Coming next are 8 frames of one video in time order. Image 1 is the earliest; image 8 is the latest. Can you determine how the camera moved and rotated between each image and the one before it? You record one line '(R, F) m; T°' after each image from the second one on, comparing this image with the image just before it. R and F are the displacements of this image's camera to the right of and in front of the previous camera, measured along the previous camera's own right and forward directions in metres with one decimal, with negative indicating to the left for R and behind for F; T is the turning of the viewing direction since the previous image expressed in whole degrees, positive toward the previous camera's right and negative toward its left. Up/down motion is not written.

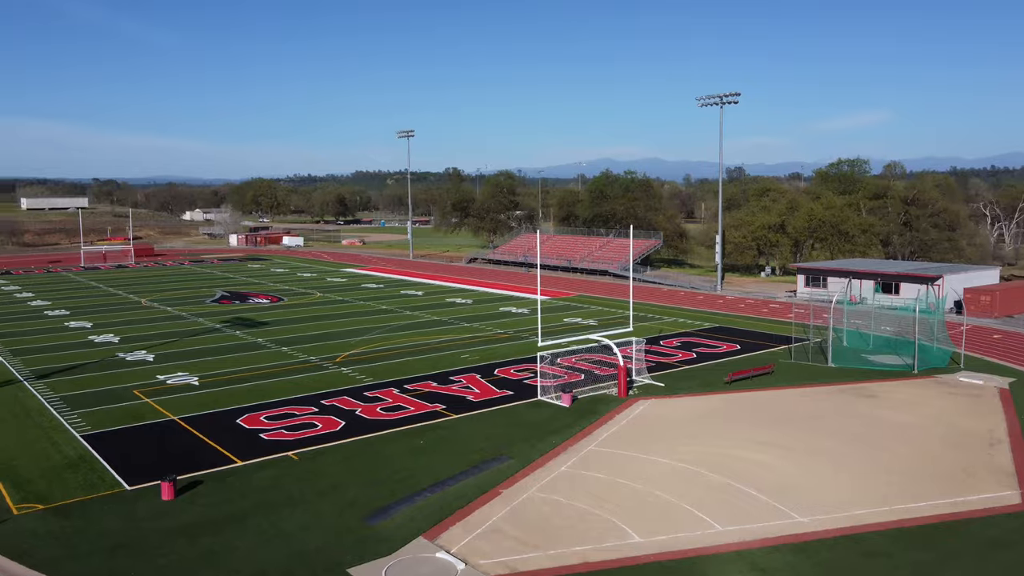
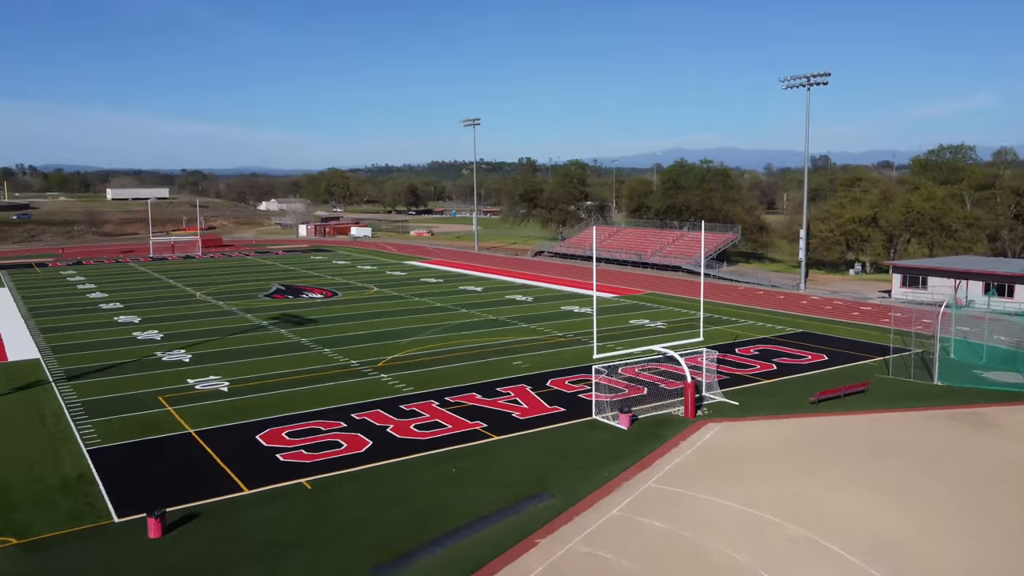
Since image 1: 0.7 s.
(+0.5, +2.2) m; -5°
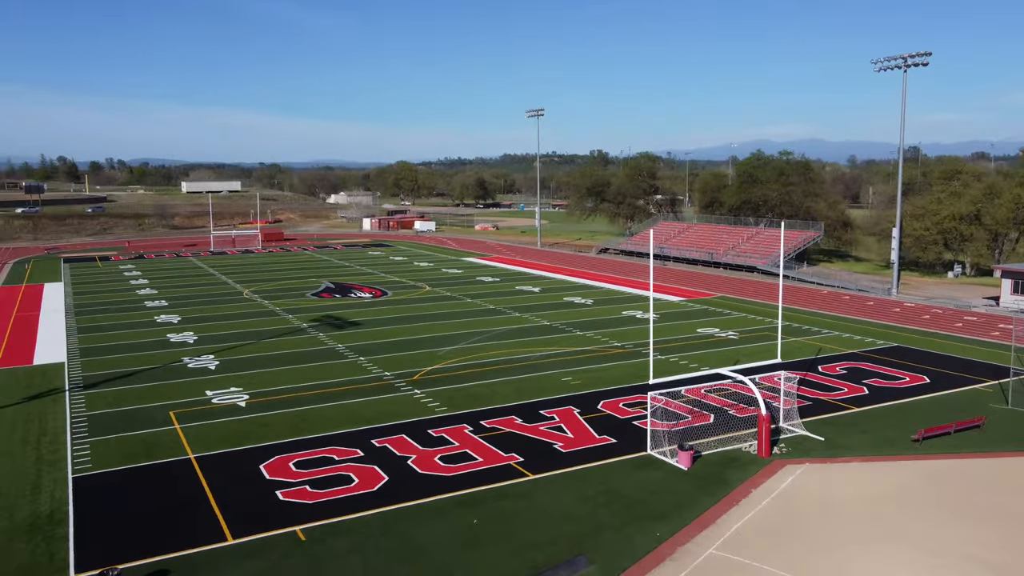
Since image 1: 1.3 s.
(+0.5, +2.3) m; -5°
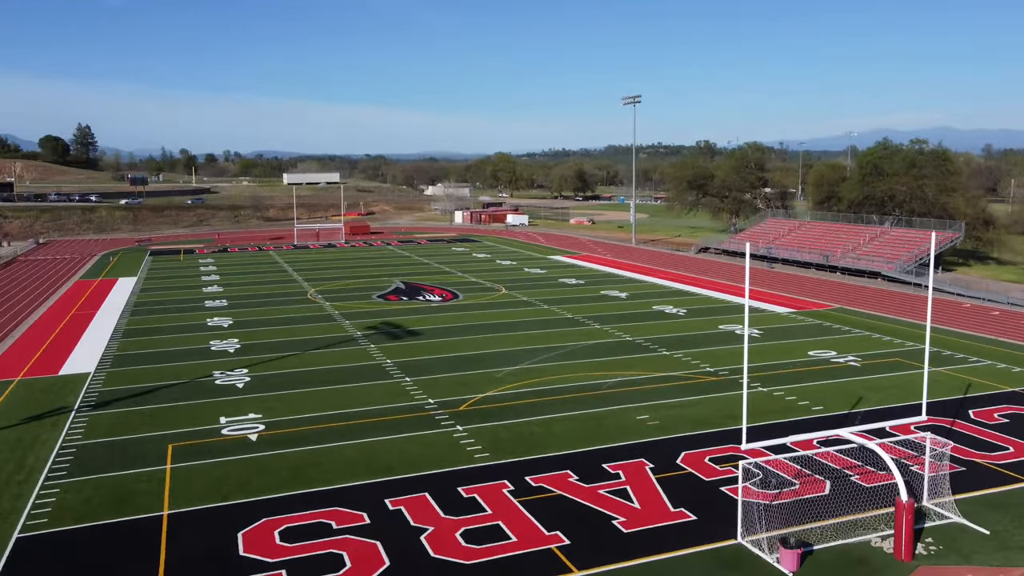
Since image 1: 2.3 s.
(+0.7, +3.3) m; -7°
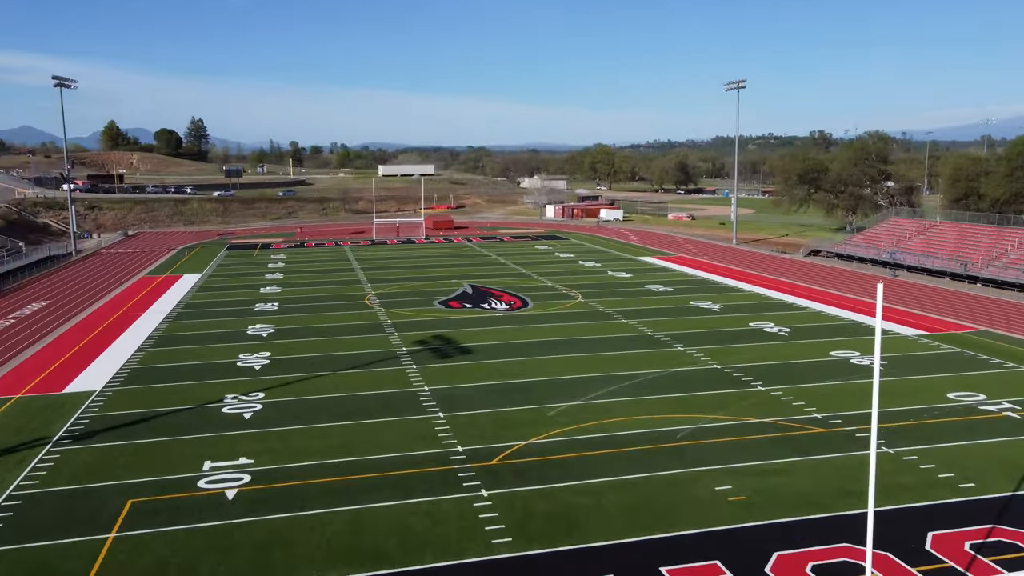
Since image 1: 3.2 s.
(+0.9, +3.4) m; -7°
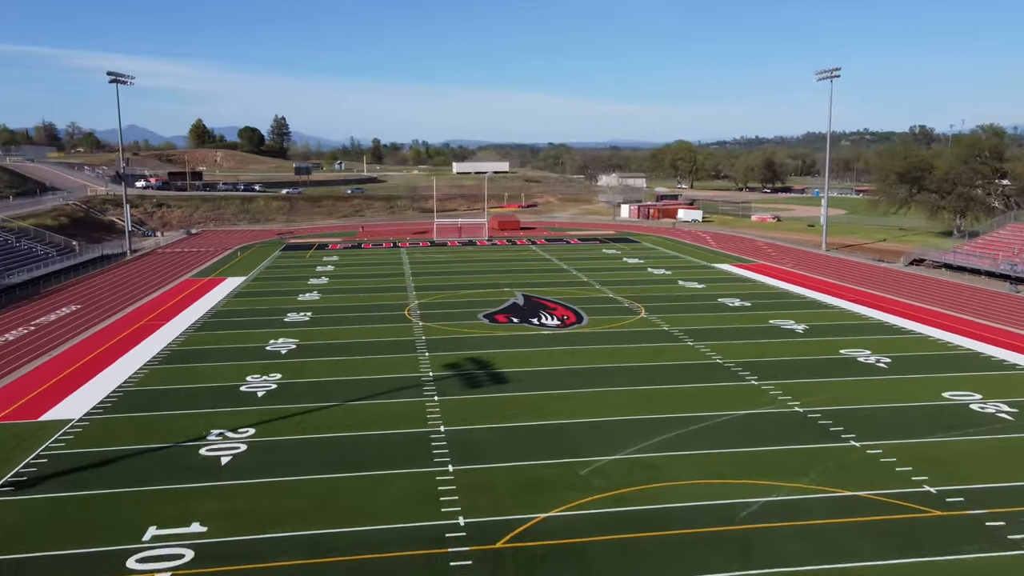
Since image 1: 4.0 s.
(+0.8, +3.0) m; -6°
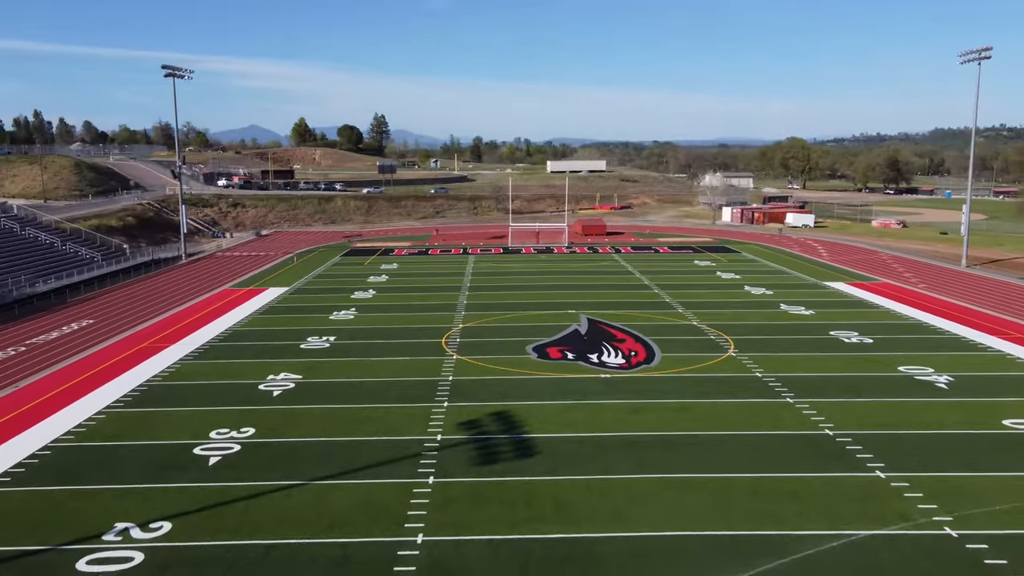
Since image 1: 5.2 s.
(+1.2, +4.6) m; -7°
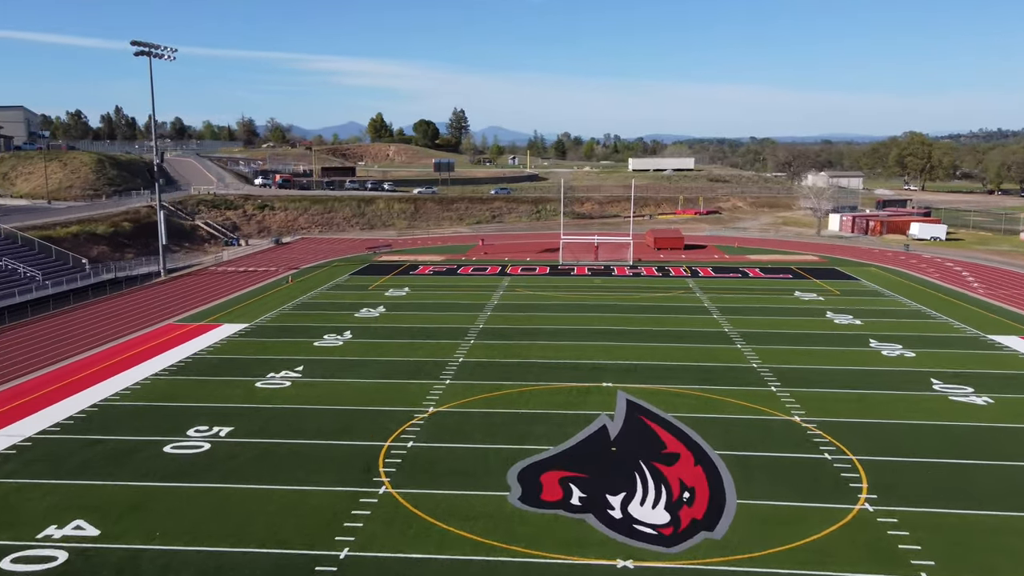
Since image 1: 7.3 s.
(+1.8, +8.5) m; -6°
